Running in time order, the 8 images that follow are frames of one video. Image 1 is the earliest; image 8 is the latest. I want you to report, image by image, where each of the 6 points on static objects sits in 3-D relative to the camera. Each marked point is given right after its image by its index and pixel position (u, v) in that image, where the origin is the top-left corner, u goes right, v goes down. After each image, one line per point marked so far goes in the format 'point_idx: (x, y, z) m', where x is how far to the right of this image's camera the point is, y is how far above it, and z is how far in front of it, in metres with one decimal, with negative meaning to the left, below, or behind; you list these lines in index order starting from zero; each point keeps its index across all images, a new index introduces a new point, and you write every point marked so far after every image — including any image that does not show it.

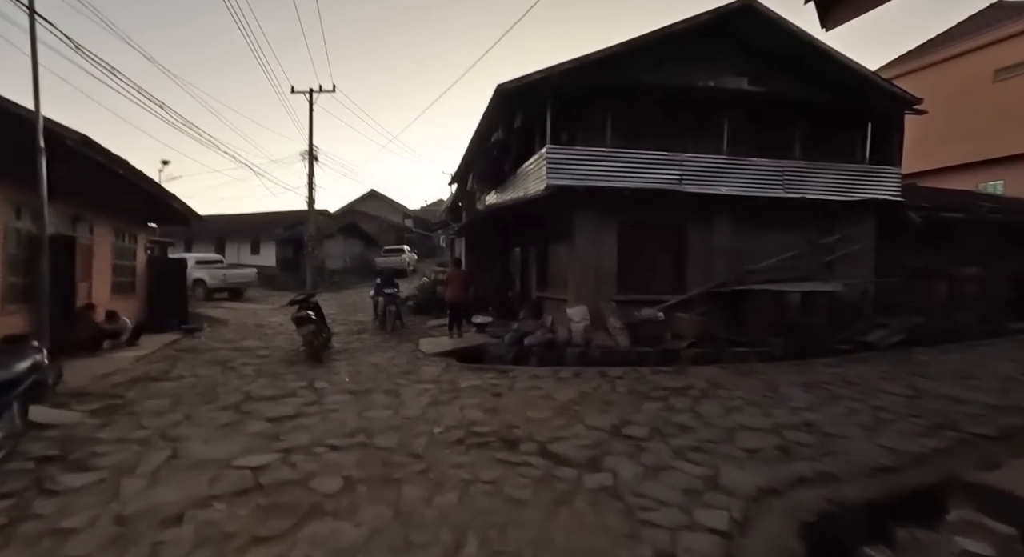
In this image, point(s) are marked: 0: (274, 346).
0: (-4.5, -1.3, +9.9) m
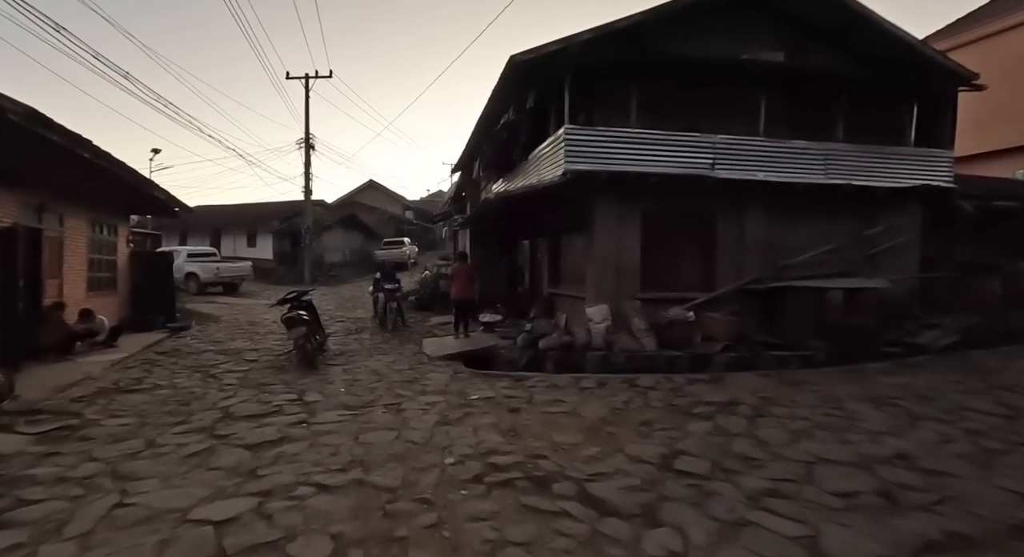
0: (-4.3, -1.2, +9.1) m
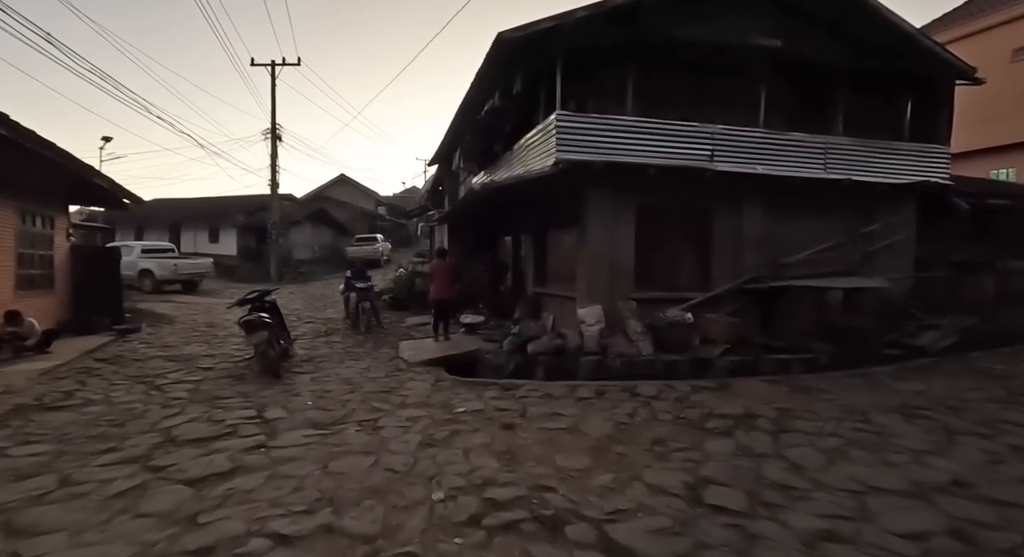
0: (-4.6, -1.2, +8.2) m
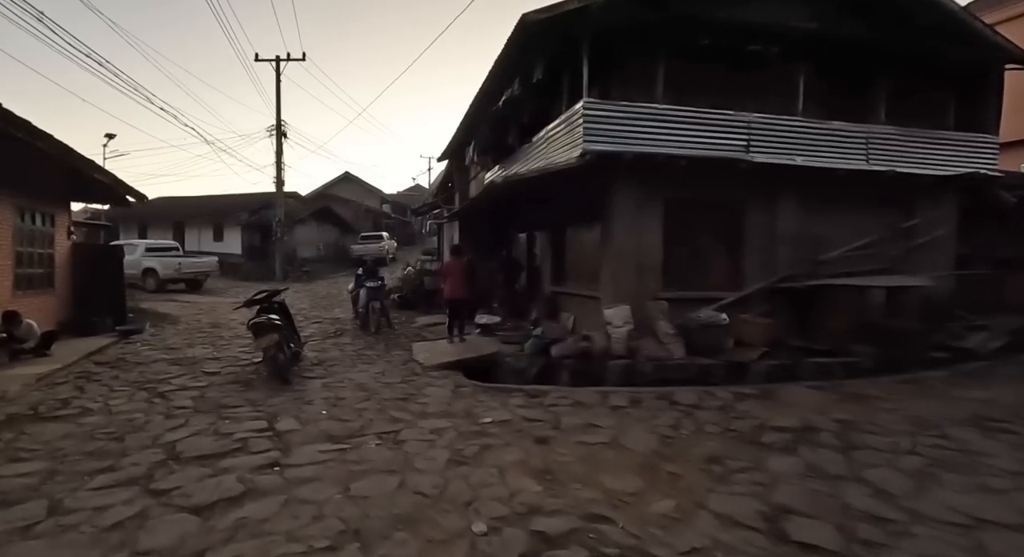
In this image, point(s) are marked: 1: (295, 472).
0: (-4.2, -1.2, +7.7) m
1: (-1.6, -1.4, +3.8) m
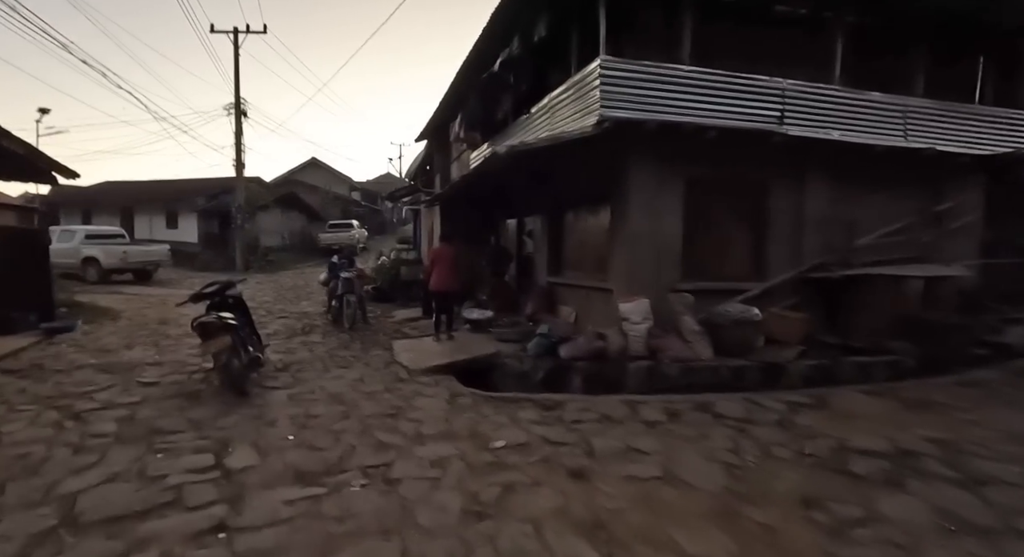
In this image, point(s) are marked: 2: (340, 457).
0: (-4.2, -1.0, +6.5) m
1: (-1.4, -1.3, +2.7) m
2: (-1.3, -1.3, +3.9) m
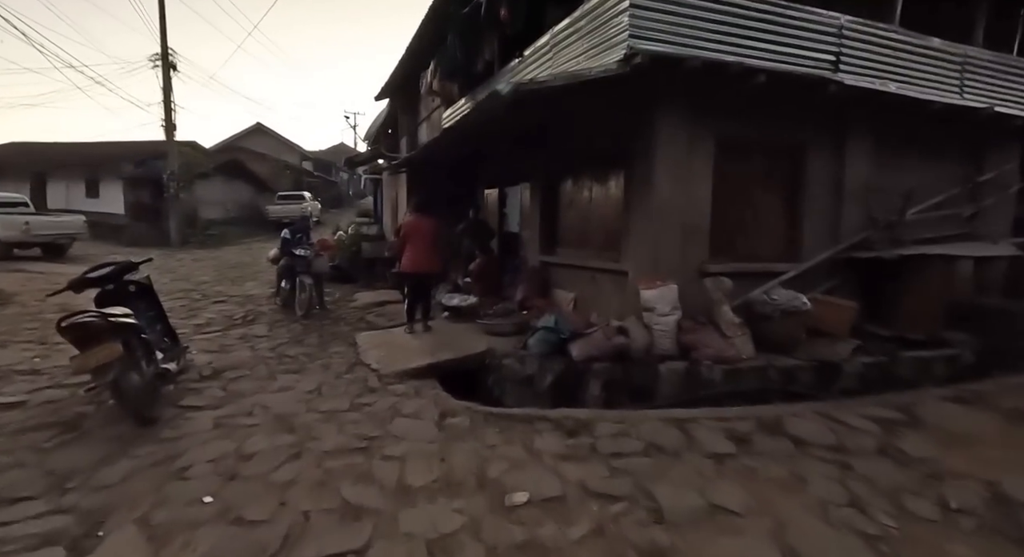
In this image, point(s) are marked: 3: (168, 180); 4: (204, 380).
0: (-4.2, -0.8, +4.8) m
1: (-1.1, -1.3, +1.3) m
2: (-1.1, -1.2, +2.5) m
3: (-12.1, +3.5, +18.4) m
4: (-2.8, -0.9, +4.7) m
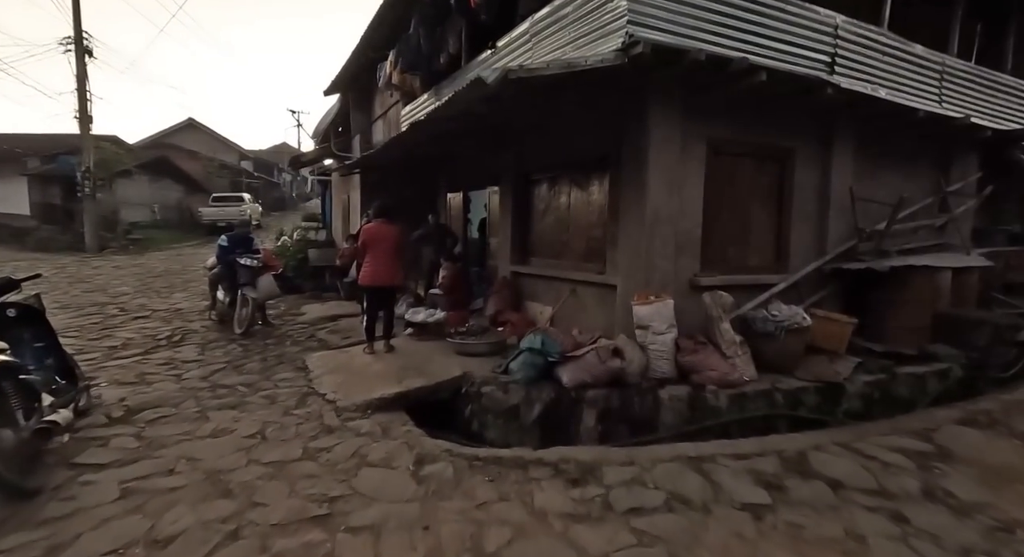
0: (-4.3, -1.0, +3.8) m
1: (-0.9, -1.4, +0.6) m
2: (-1.0, -1.4, +1.8) m
3: (-13.5, +3.2, +16.5) m
4: (-2.9, -1.1, +3.8) m
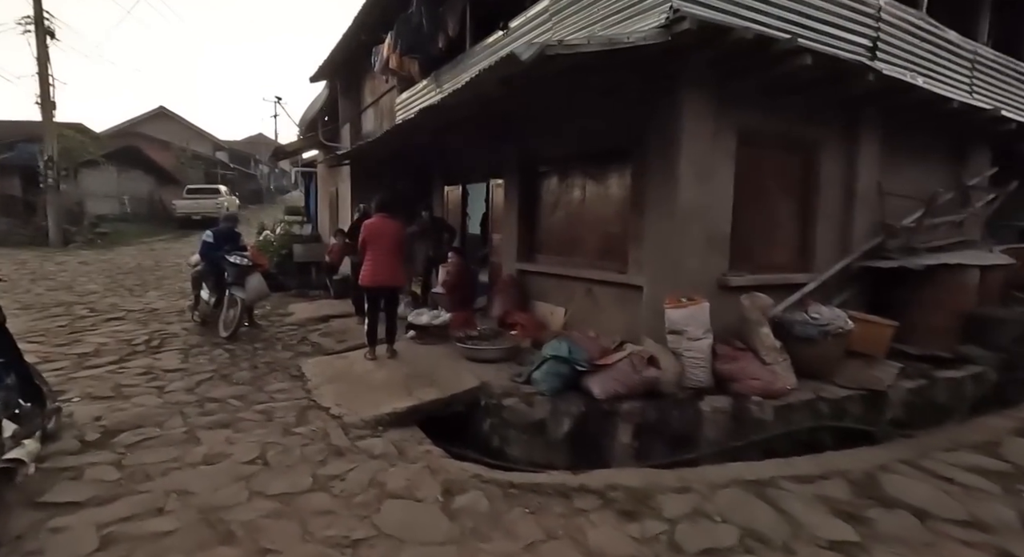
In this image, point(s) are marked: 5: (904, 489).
0: (-4.1, -1.0, +3.2) m
1: (-0.5, -1.5, +0.1) m
2: (-0.7, -1.4, +1.3) m
3: (-13.8, +3.3, +15.5) m
4: (-2.7, -1.1, +3.3) m
5: (+2.3, -1.2, +3.1) m
